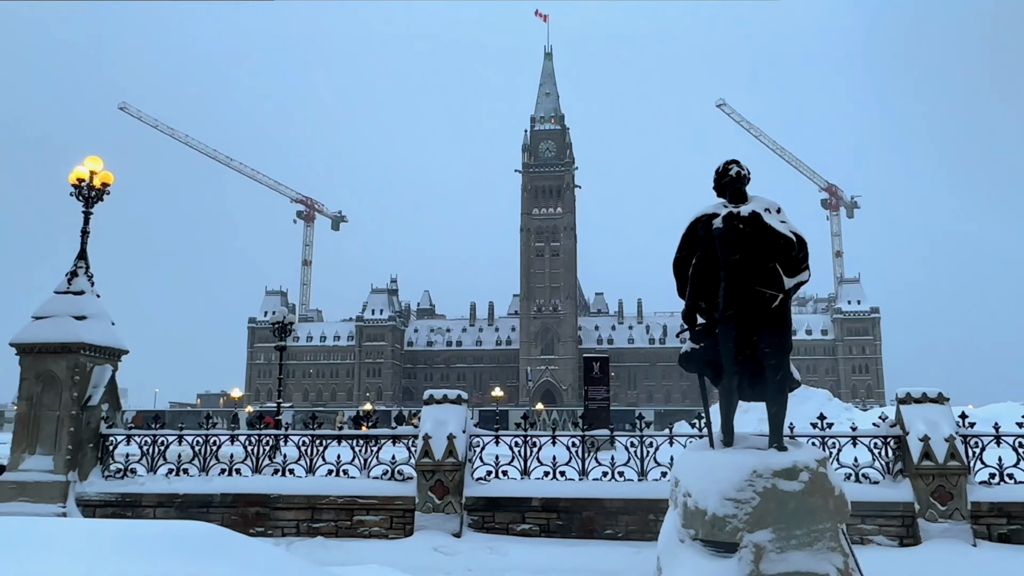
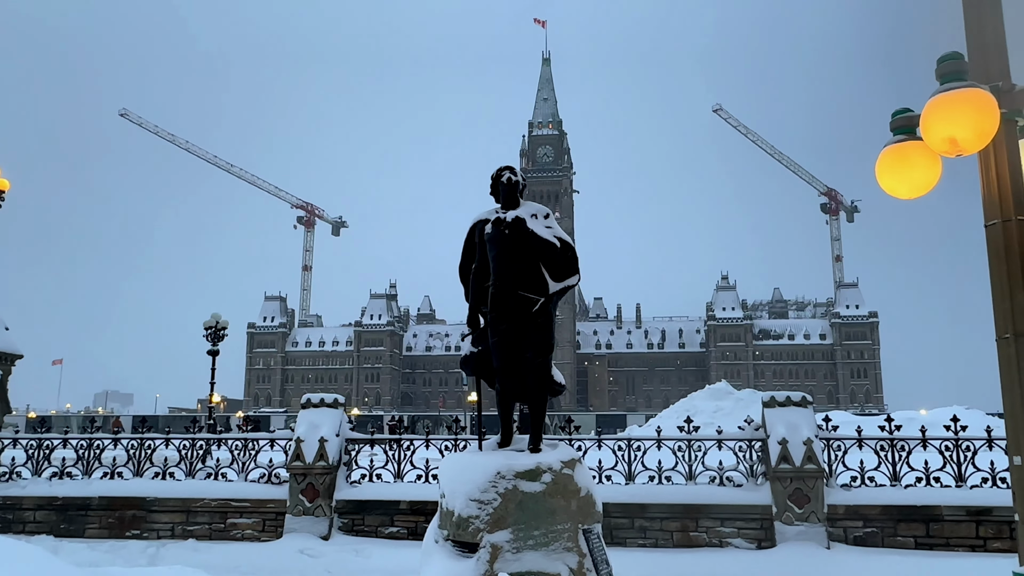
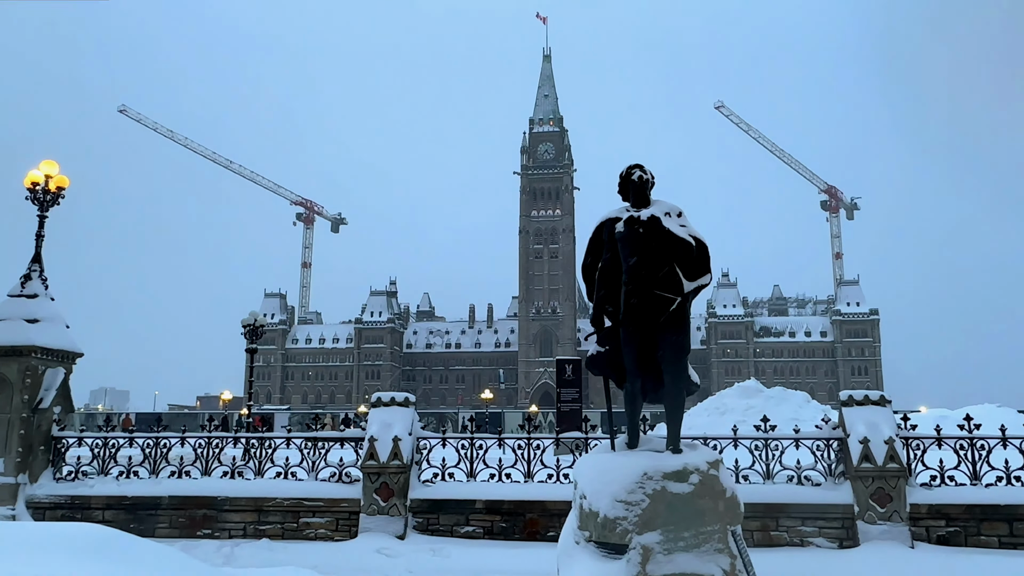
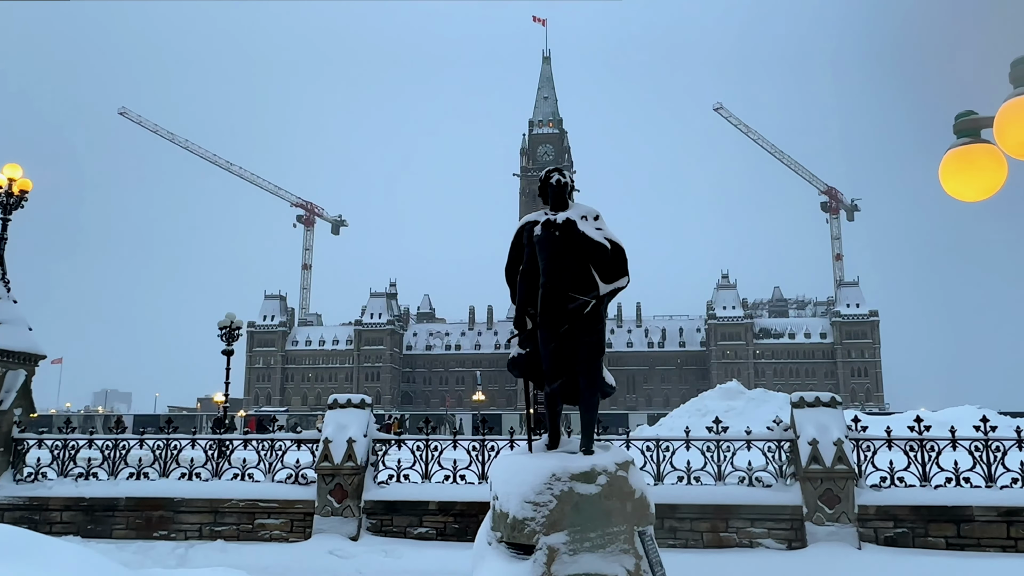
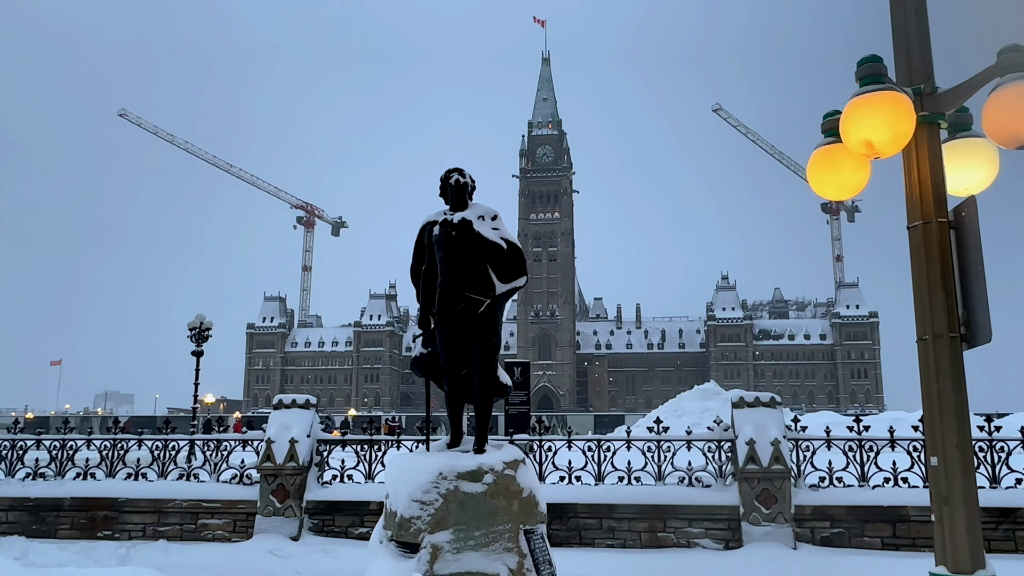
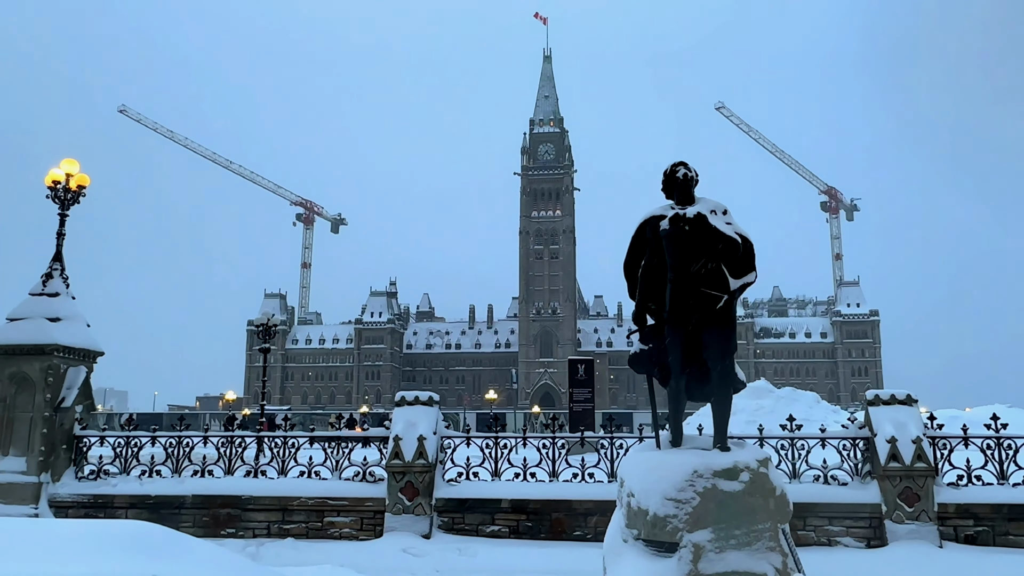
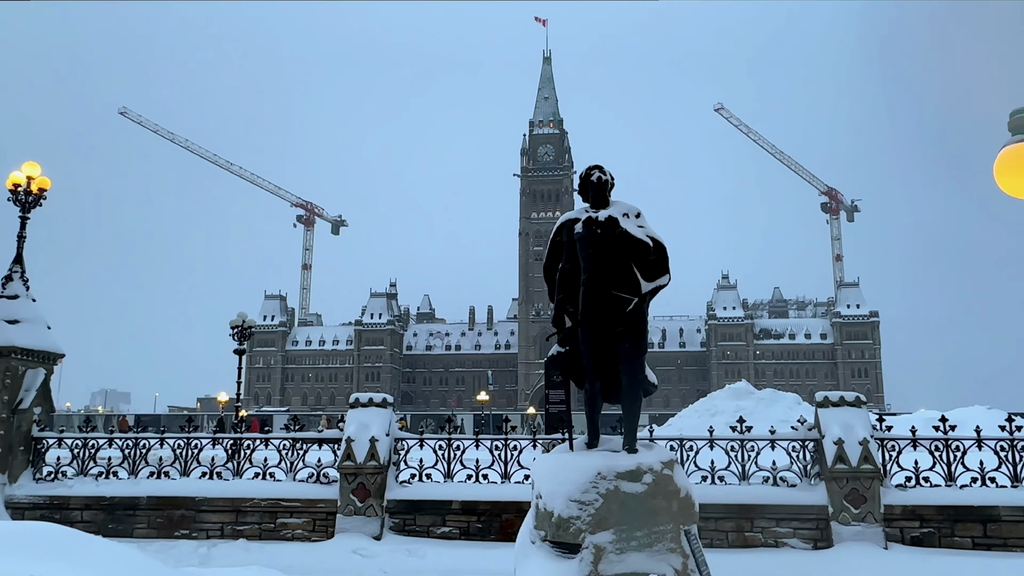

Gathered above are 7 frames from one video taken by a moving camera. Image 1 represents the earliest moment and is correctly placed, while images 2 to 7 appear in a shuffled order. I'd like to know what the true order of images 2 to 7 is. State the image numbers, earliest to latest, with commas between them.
6, 3, 7, 4, 2, 5
